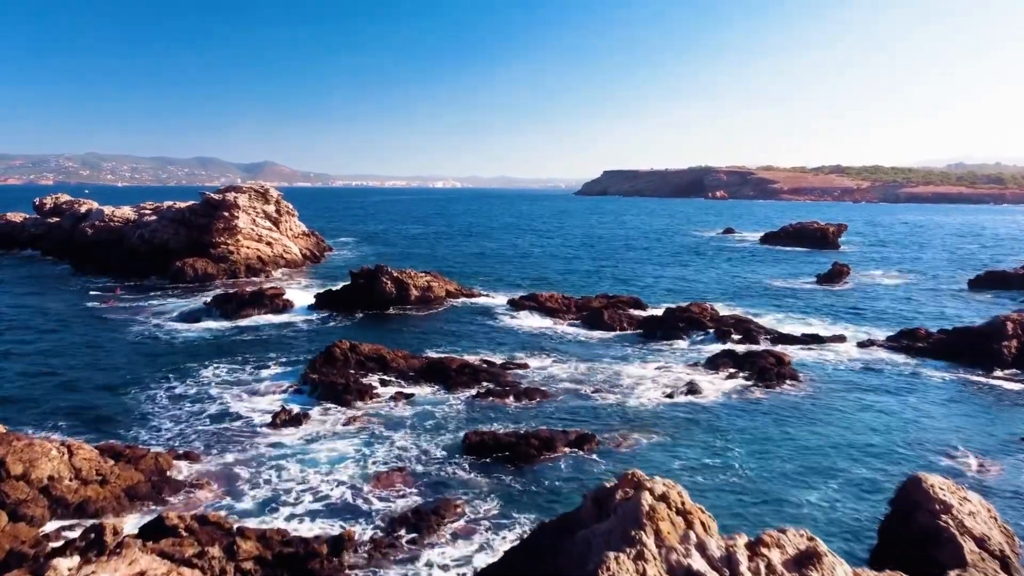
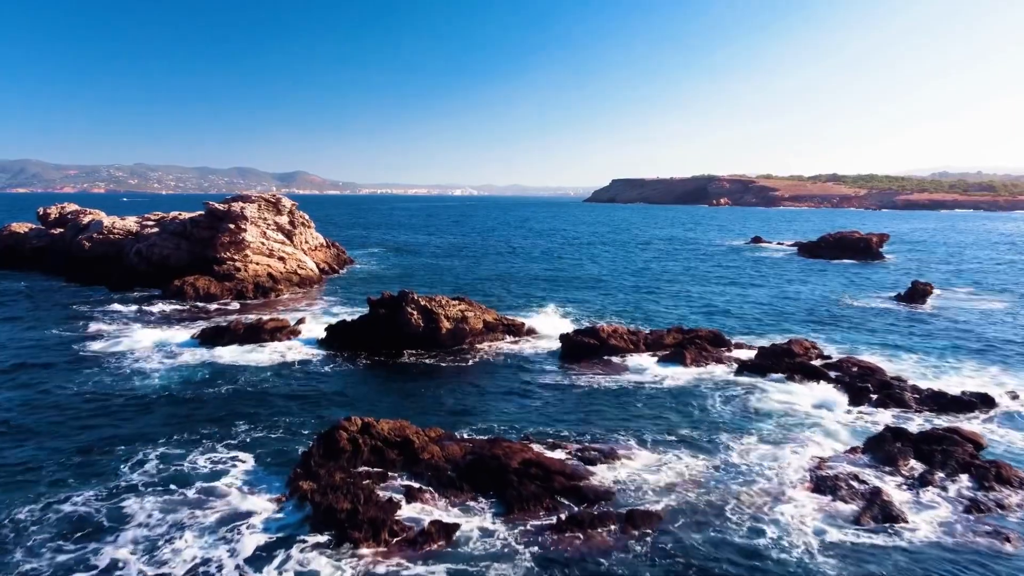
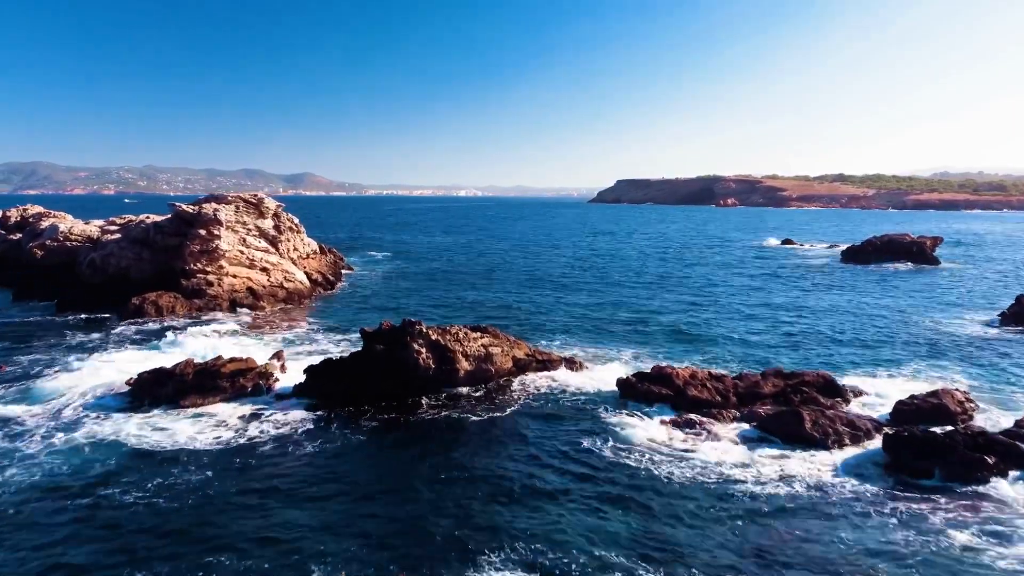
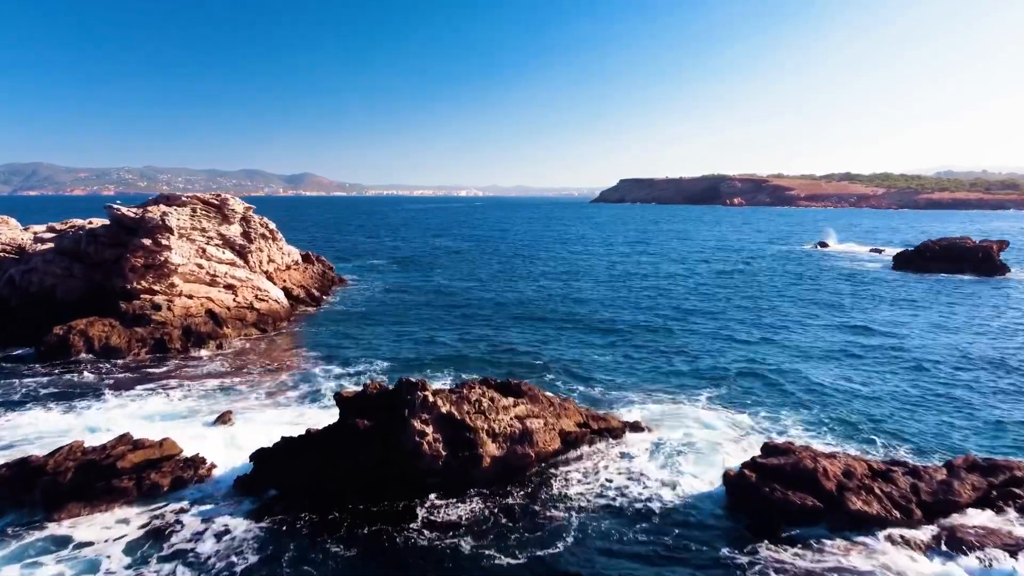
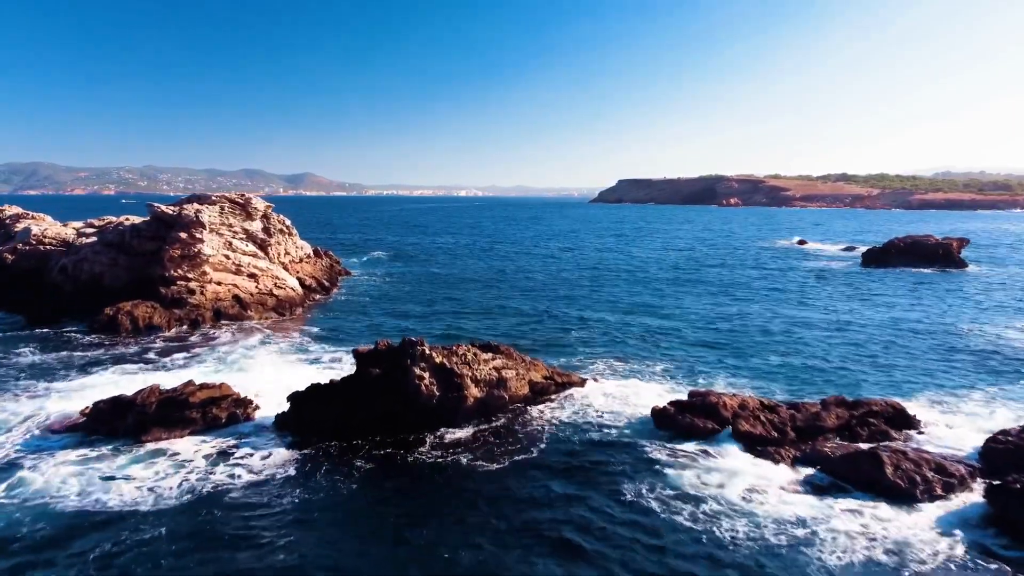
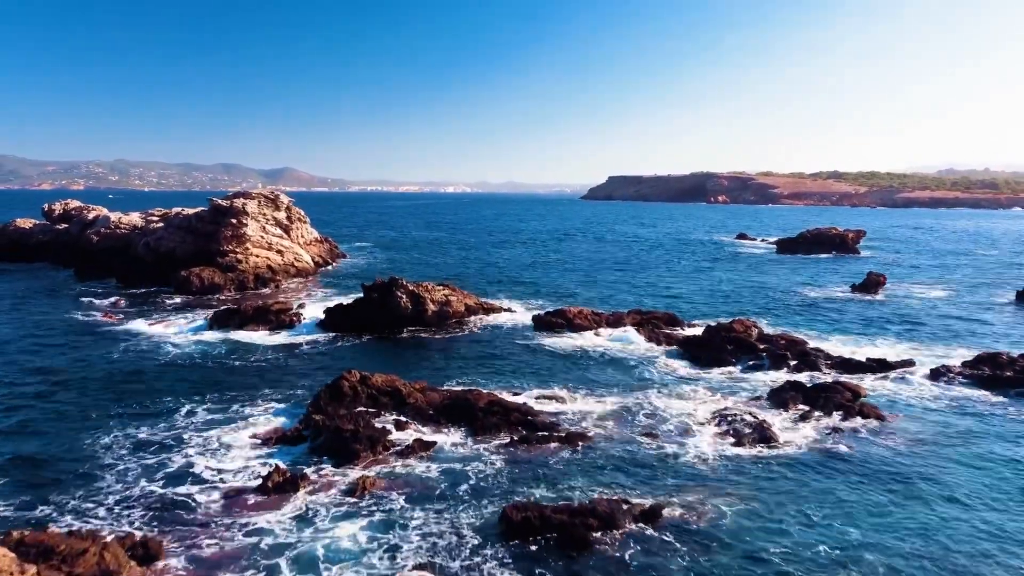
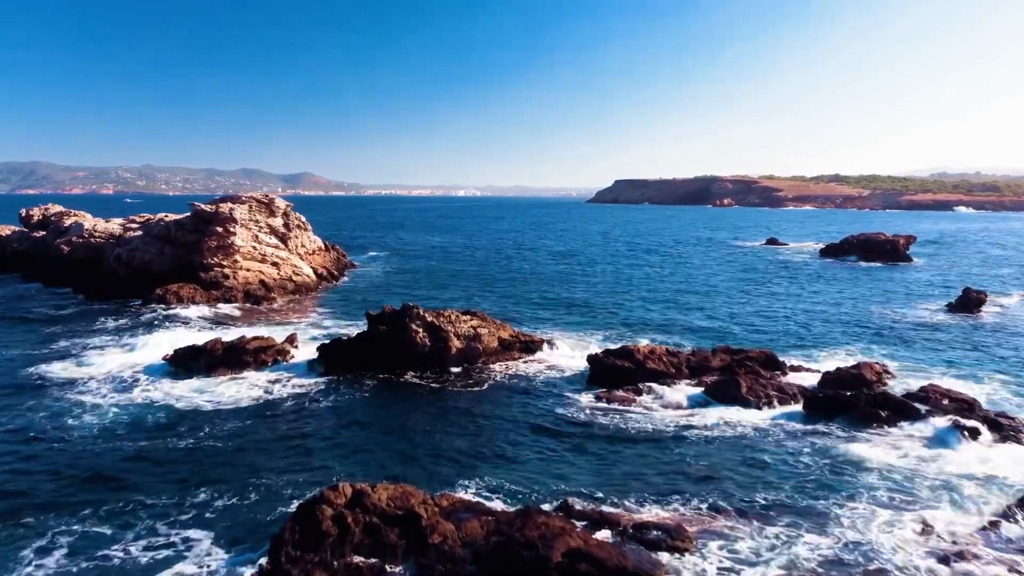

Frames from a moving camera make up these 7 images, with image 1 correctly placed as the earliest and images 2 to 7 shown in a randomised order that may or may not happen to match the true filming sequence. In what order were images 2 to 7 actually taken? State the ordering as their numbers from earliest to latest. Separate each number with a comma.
6, 2, 7, 3, 5, 4
